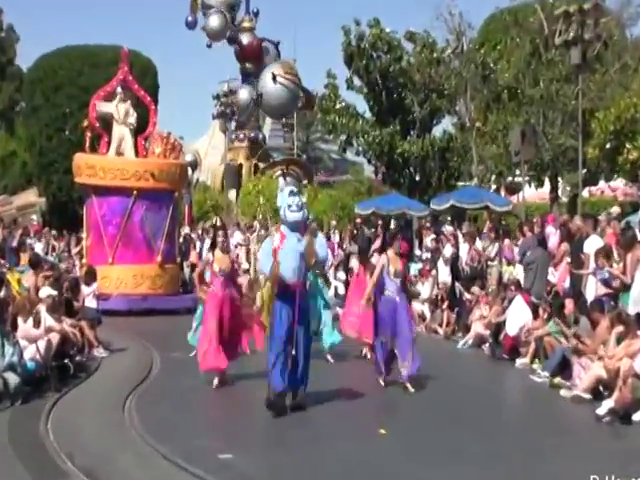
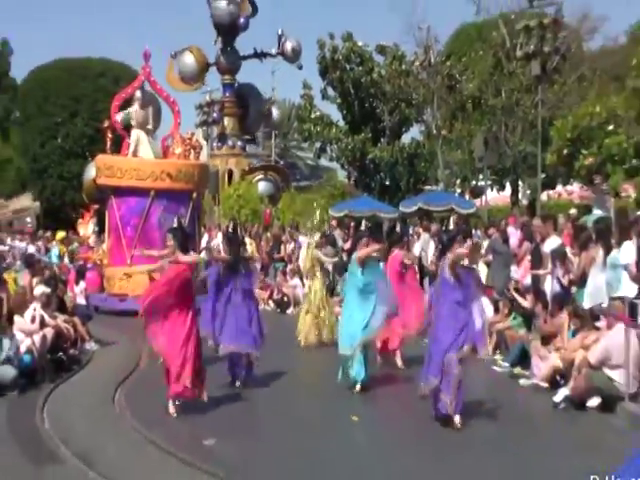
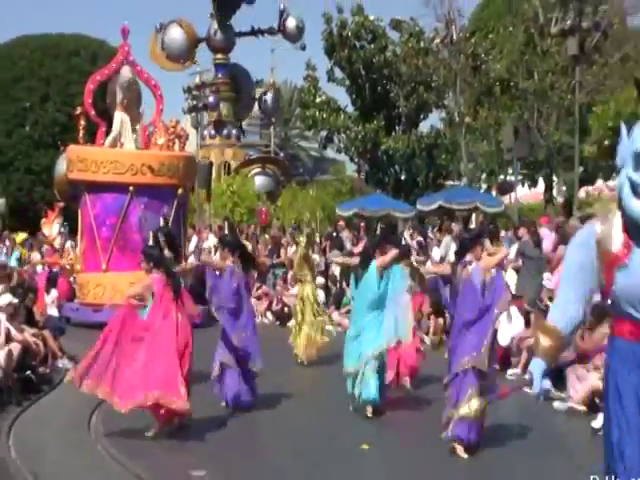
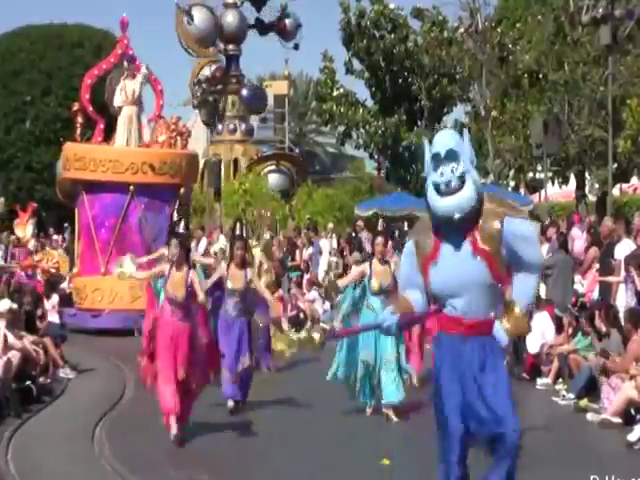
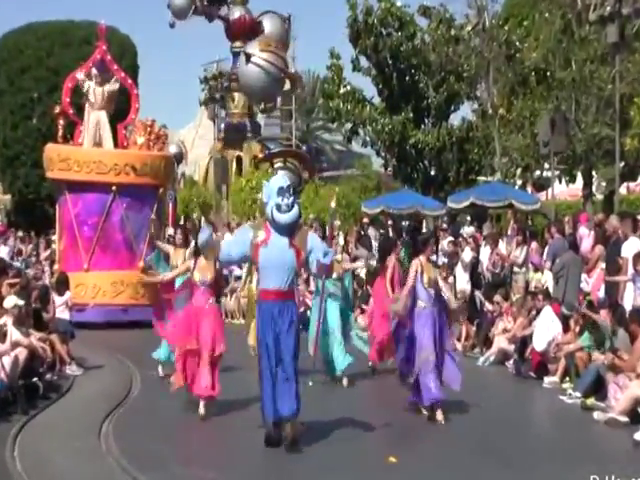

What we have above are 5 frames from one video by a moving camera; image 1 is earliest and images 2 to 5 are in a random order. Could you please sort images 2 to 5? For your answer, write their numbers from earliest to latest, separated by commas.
5, 4, 3, 2
